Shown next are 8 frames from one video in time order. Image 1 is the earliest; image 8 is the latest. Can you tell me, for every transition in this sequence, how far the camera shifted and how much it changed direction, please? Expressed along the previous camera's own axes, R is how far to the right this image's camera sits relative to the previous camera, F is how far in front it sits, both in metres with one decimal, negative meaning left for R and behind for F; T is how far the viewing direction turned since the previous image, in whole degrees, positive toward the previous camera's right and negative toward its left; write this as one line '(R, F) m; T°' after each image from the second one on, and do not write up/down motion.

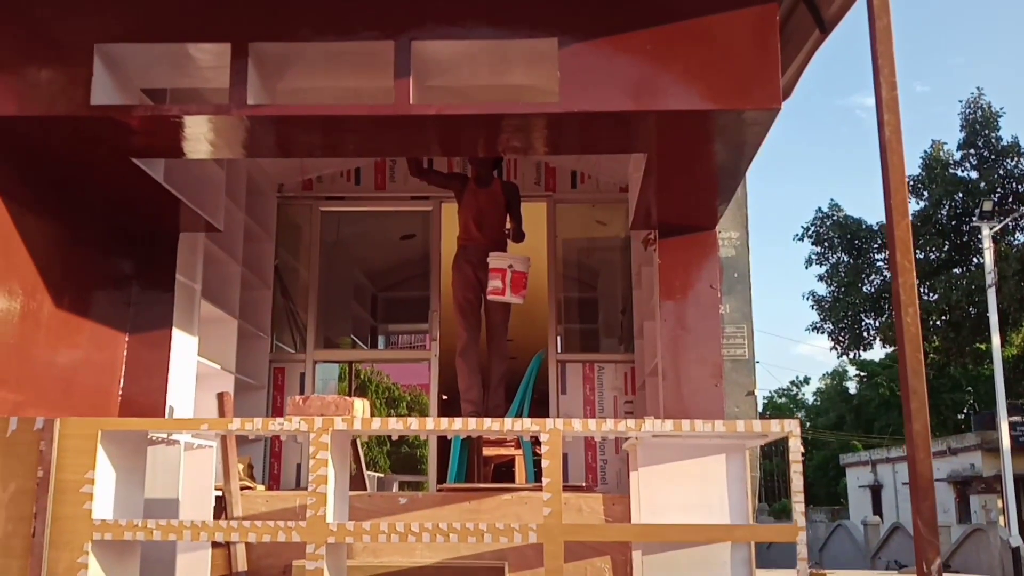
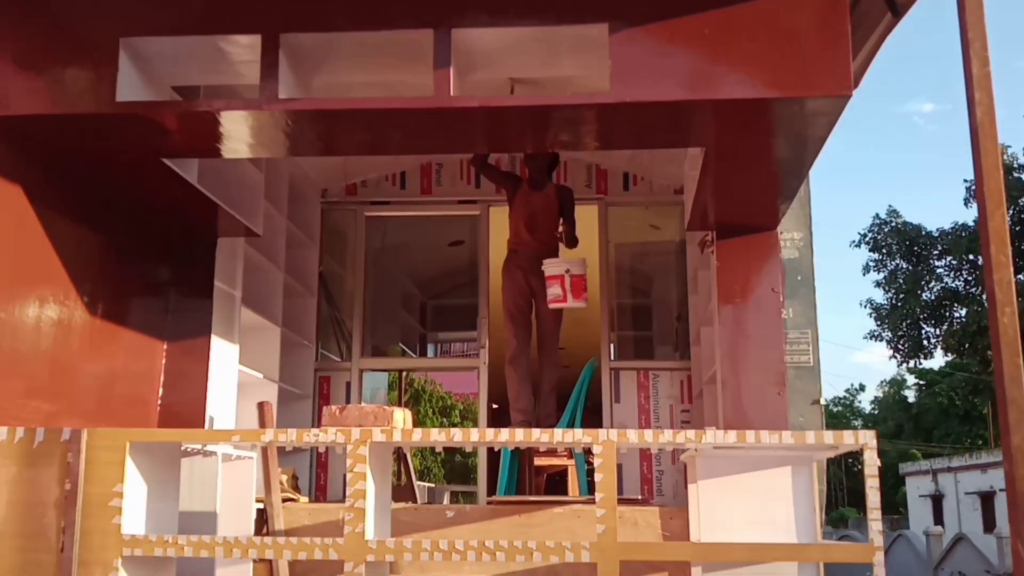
(0.0, +0.2) m; -2°
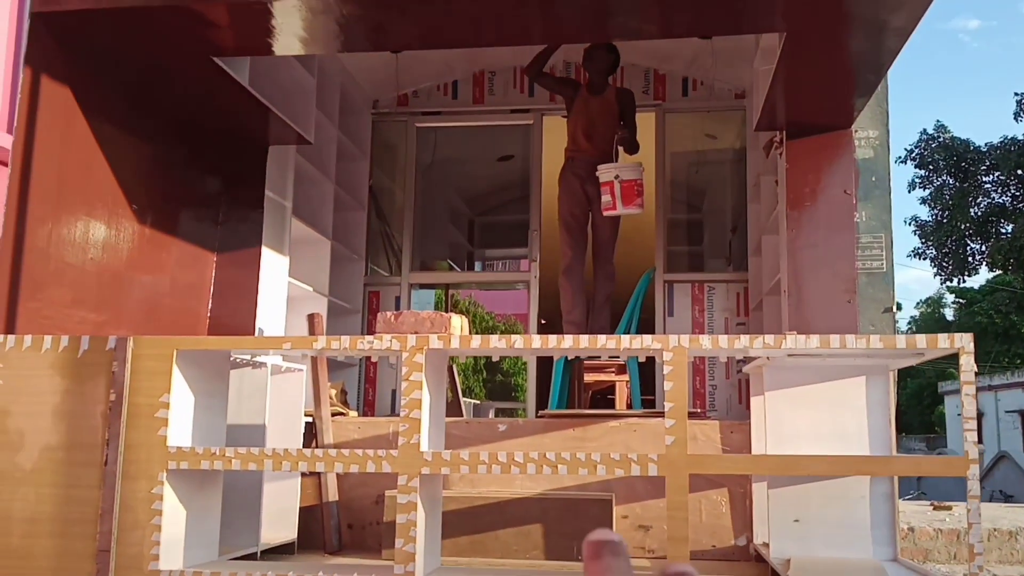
(-0.1, +0.2) m; -2°
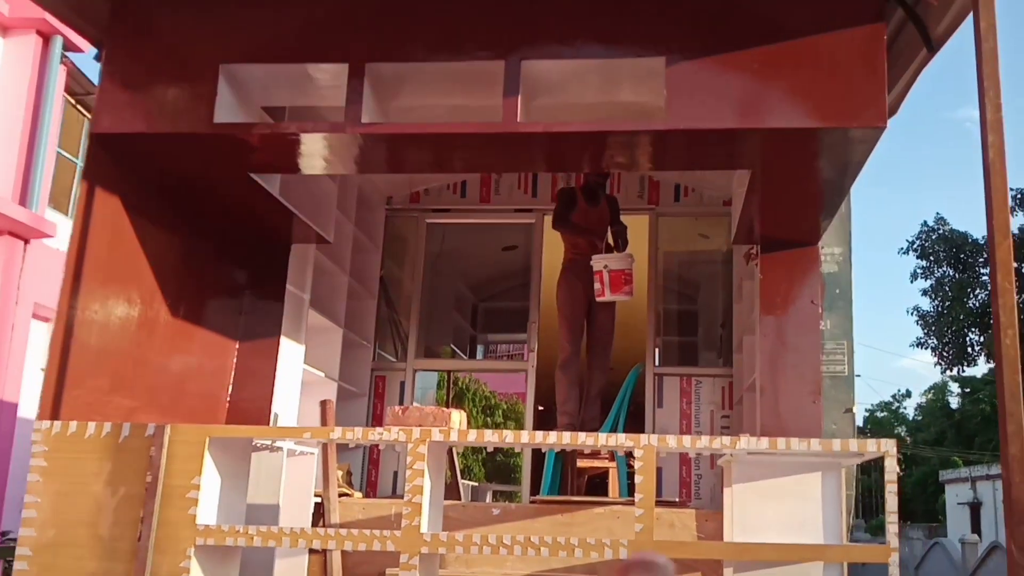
(0.0, -0.4) m; 0°
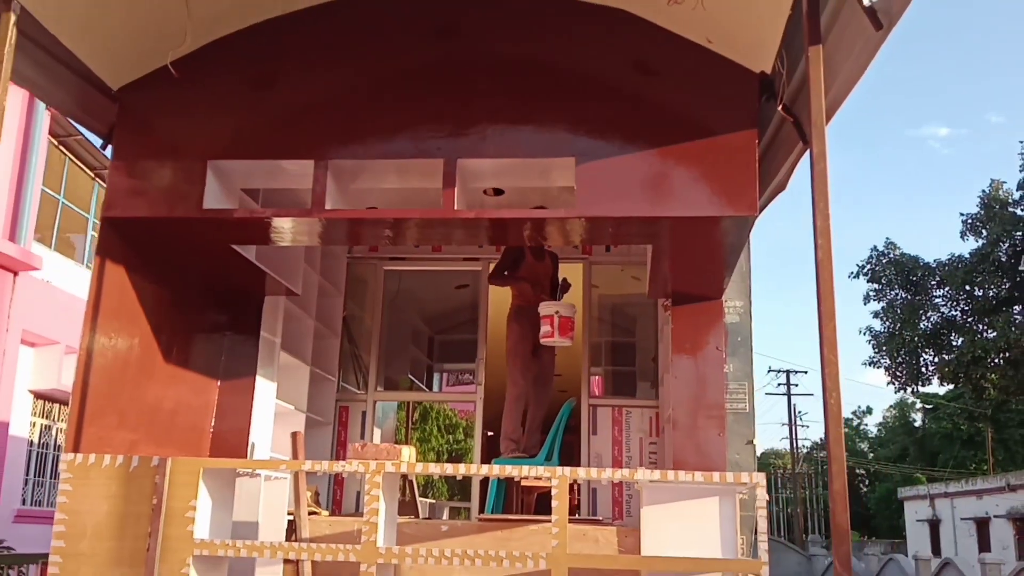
(+0.1, -0.7) m; +2°
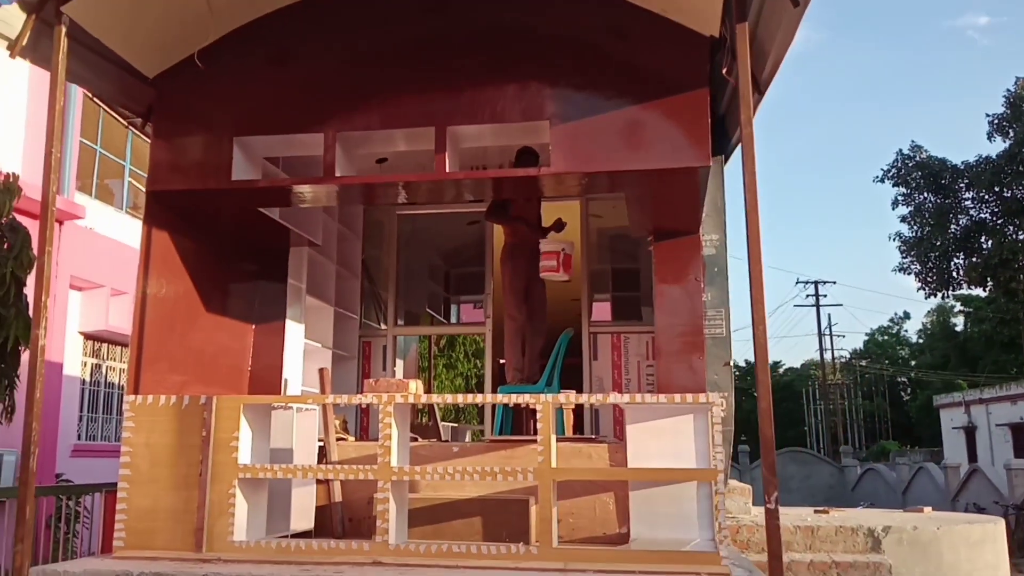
(+0.1, -0.6) m; -2°
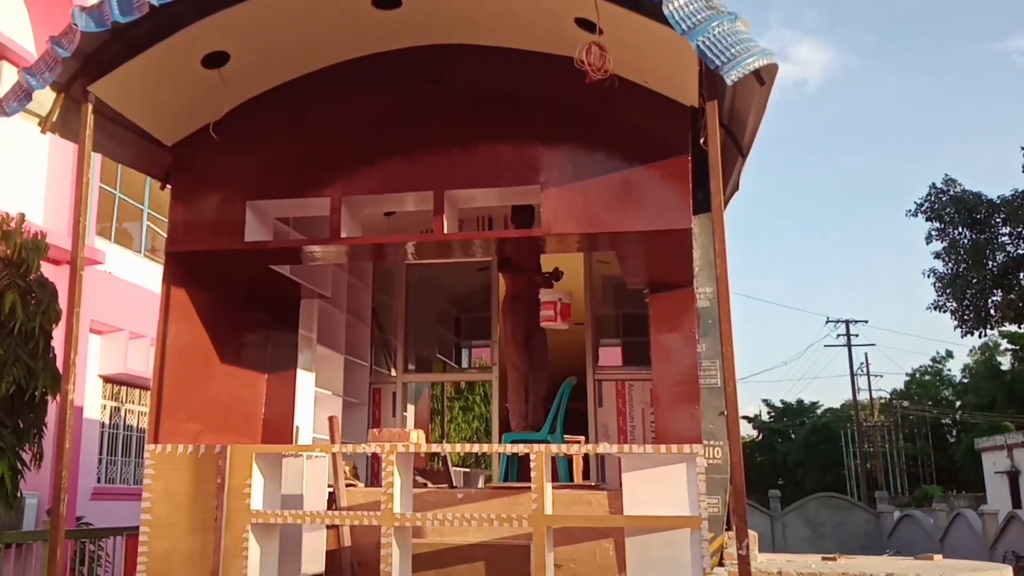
(+0.1, -0.3) m; -1°
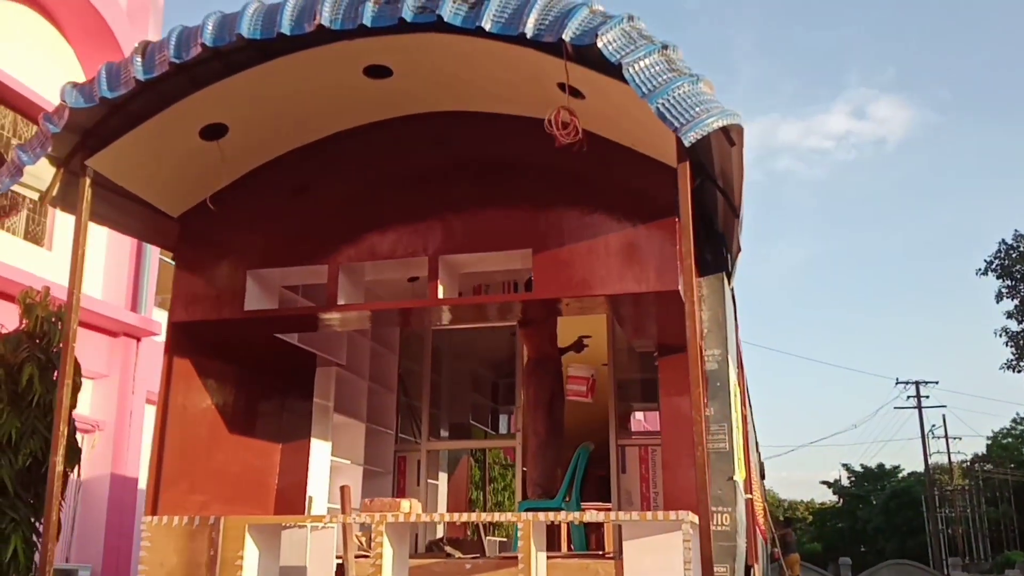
(+0.3, 0.0) m; -3°
